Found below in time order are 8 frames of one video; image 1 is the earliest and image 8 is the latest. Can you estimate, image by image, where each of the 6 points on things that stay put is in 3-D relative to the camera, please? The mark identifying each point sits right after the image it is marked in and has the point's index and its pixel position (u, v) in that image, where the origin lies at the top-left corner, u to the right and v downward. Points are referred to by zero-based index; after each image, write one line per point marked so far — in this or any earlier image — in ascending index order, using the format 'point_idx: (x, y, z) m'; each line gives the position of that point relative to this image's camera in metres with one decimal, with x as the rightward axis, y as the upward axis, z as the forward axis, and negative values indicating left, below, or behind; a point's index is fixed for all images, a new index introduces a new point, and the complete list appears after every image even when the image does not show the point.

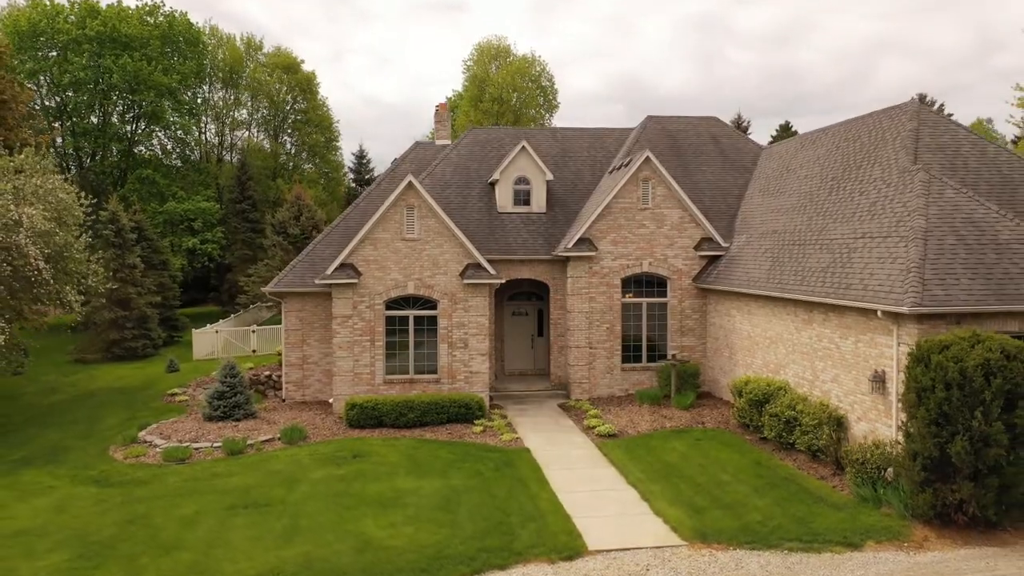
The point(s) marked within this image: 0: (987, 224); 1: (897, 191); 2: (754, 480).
0: (+7.7, +1.1, +13.4) m
1: (+6.9, +1.7, +14.9) m
2: (+4.0, -3.2, +13.6) m
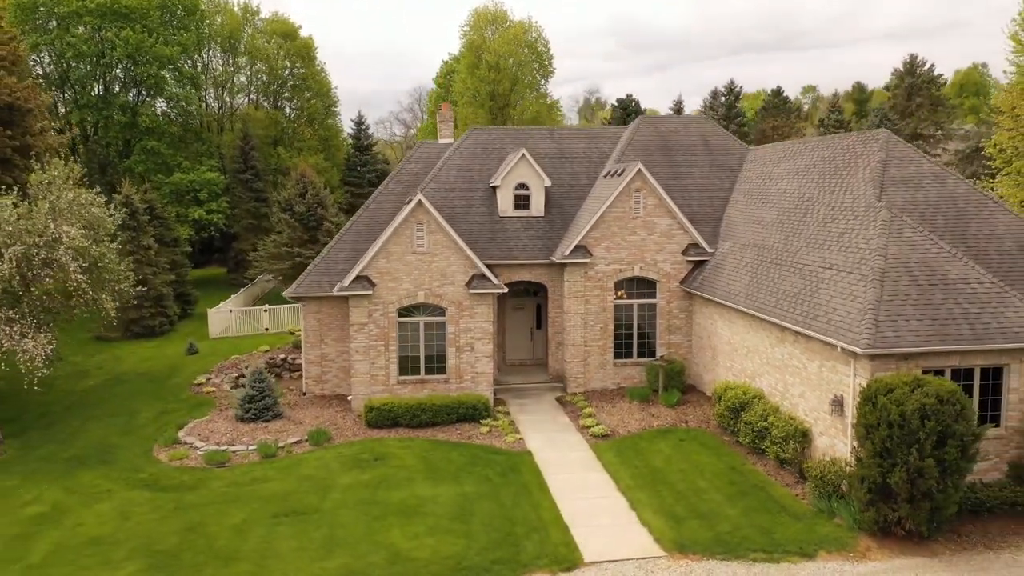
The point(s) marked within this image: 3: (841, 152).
0: (+7.8, +0.4, +15.1) m
1: (+7.0, +1.2, +16.5) m
2: (+4.1, -3.8, +15.6) m
3: (+7.9, +3.2, +19.8) m
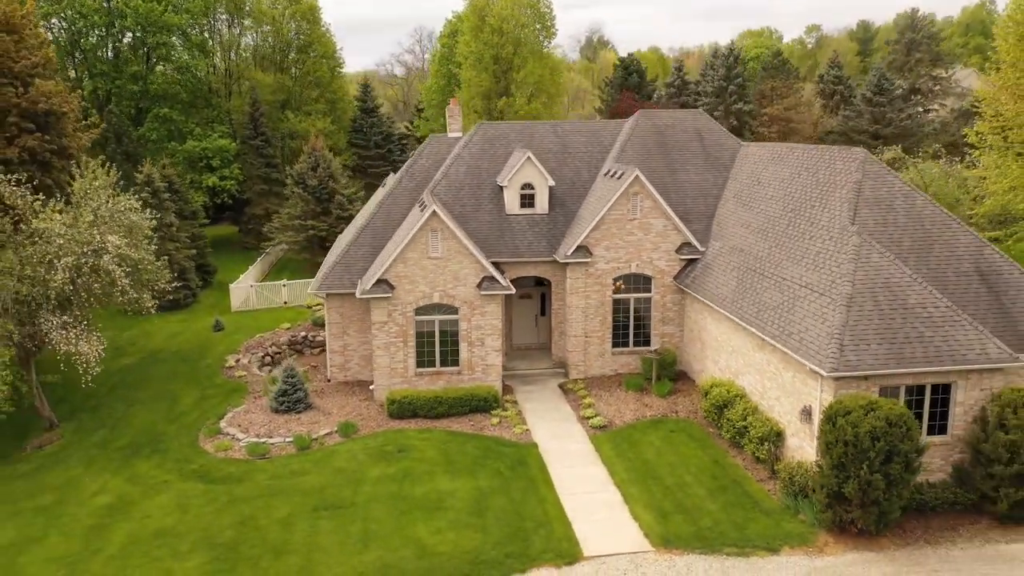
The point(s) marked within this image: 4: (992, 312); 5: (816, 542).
0: (+8.0, 0.0, +17.0) m
1: (+7.2, +0.9, +18.3) m
2: (+4.3, -4.2, +17.8) m
3: (+8.0, +3.2, +21.4) m
4: (+10.0, -0.5, +17.2) m
5: (+5.6, -4.7, +15.4) m
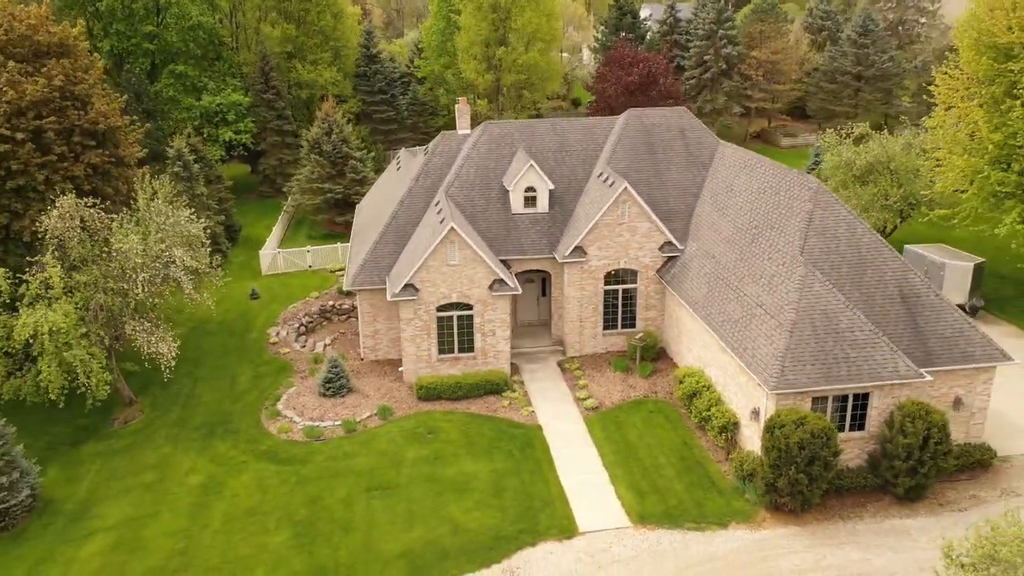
0: (+8.2, -0.7, +21.1) m
1: (+7.4, +0.4, +22.3) m
2: (+4.5, -4.7, +22.5) m
3: (+8.2, +3.0, +25.1) m
4: (+10.2, -1.1, +21.4) m
5: (+5.9, -5.6, +20.1) m
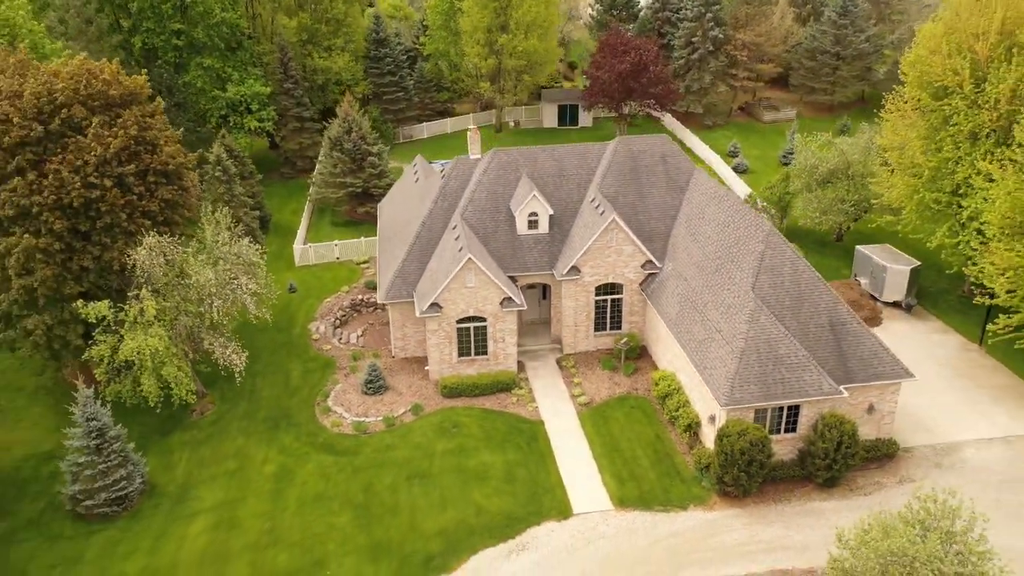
0: (+8.5, -1.8, +26.8) m
1: (+7.7, -0.6, +27.9) m
2: (+4.8, -5.7, +28.5) m
3: (+8.5, +2.3, +30.4) m
4: (+10.5, -2.2, +27.1) m
5: (+6.2, -6.8, +26.2) m
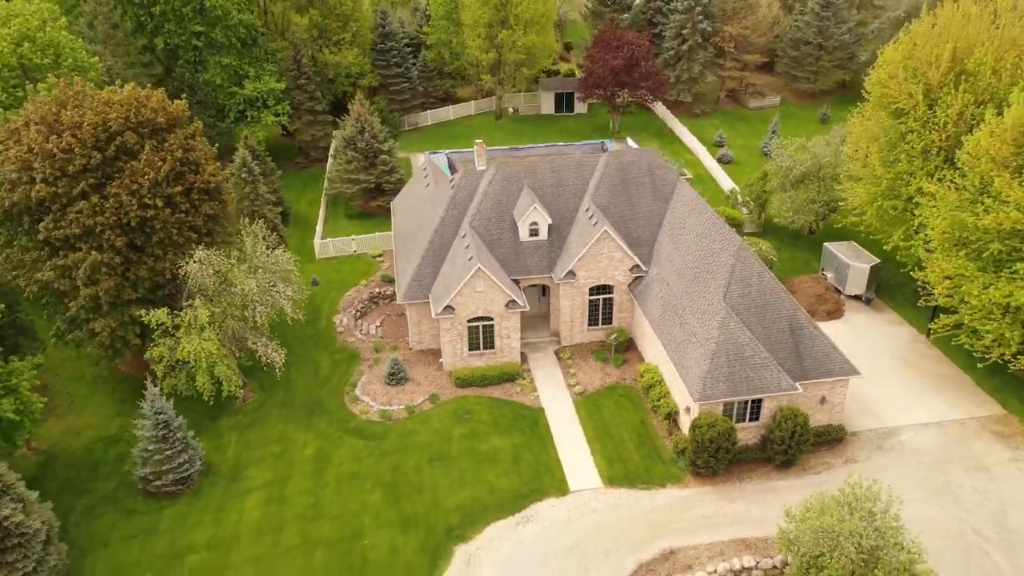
0: (+8.7, -2.2, +31.4) m
1: (+7.9, -1.0, +32.4) m
2: (+5.0, -6.0, +33.4) m
3: (+8.7, +2.1, +34.7) m
4: (+10.7, -2.6, +31.8) m
5: (+6.5, -7.2, +31.2) m
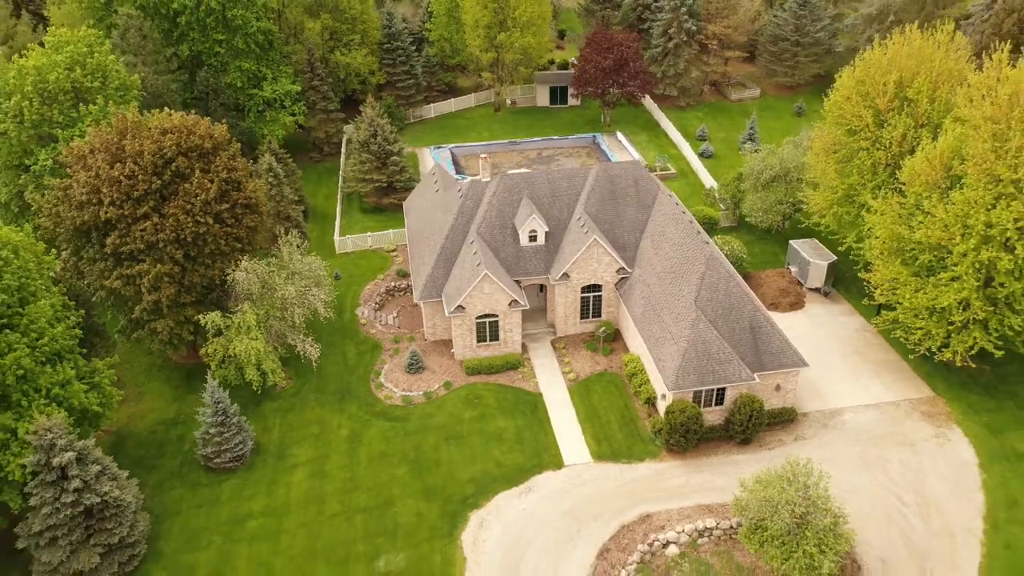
0: (+8.9, -2.5, +37.3) m
1: (+8.0, -1.2, +38.2) m
2: (+5.2, -6.2, +39.4) m
3: (+8.8, +2.0, +40.4) m
4: (+10.9, -2.9, +37.7) m
5: (+6.7, -7.5, +37.3) m
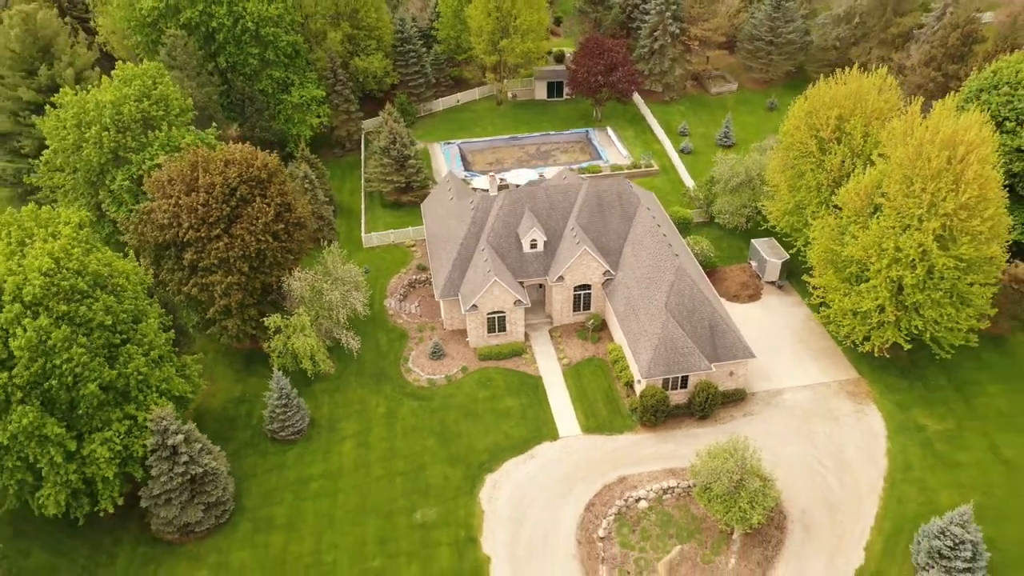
0: (+9.2, -2.9, +46.5) m
1: (+8.3, -1.6, +47.3) m
2: (+5.5, -6.5, +48.9) m
3: (+9.0, +1.8, +49.2) m
4: (+11.2, -3.2, +47.0) m
5: (+7.0, -8.0, +46.9) m
